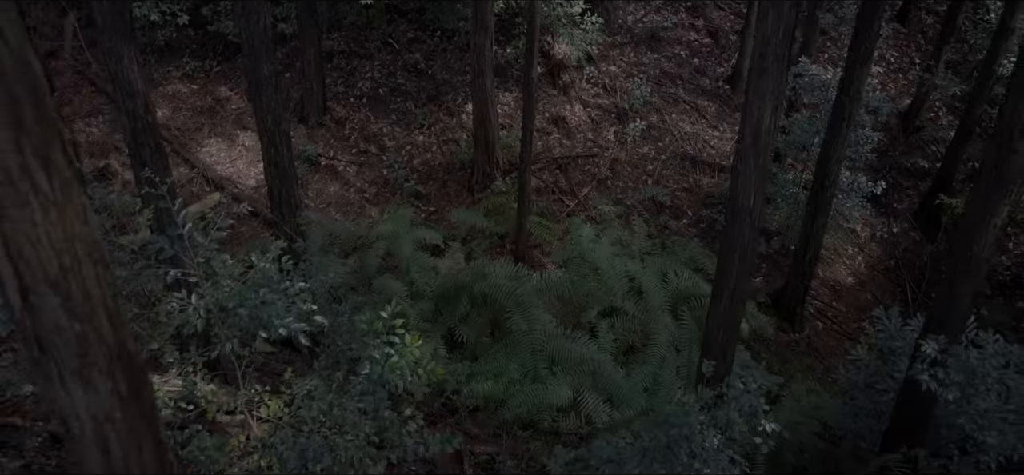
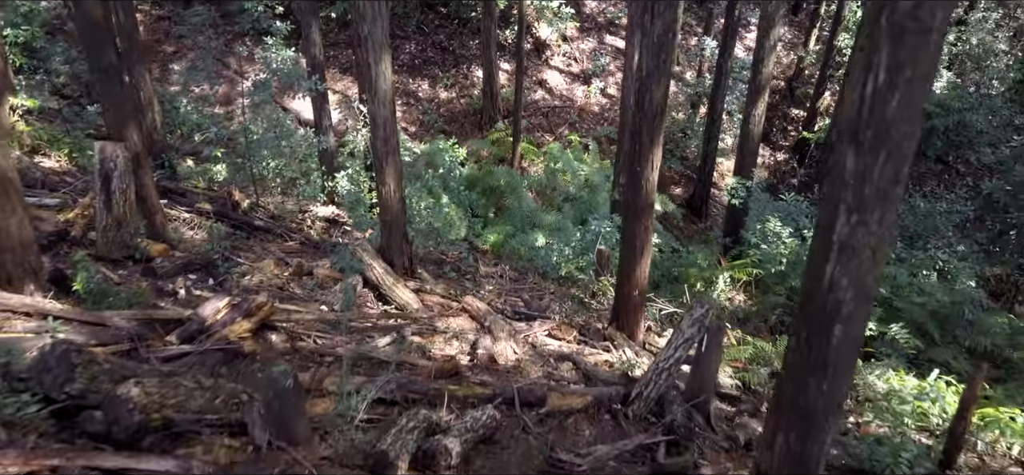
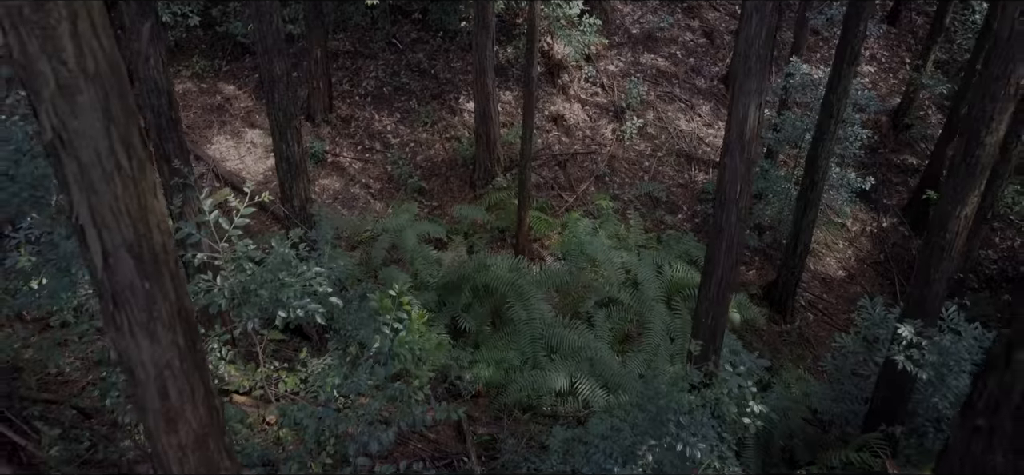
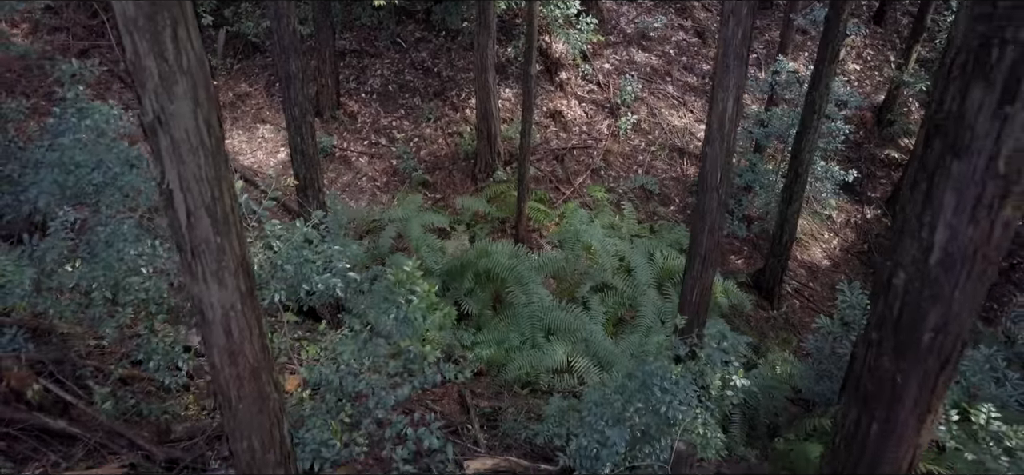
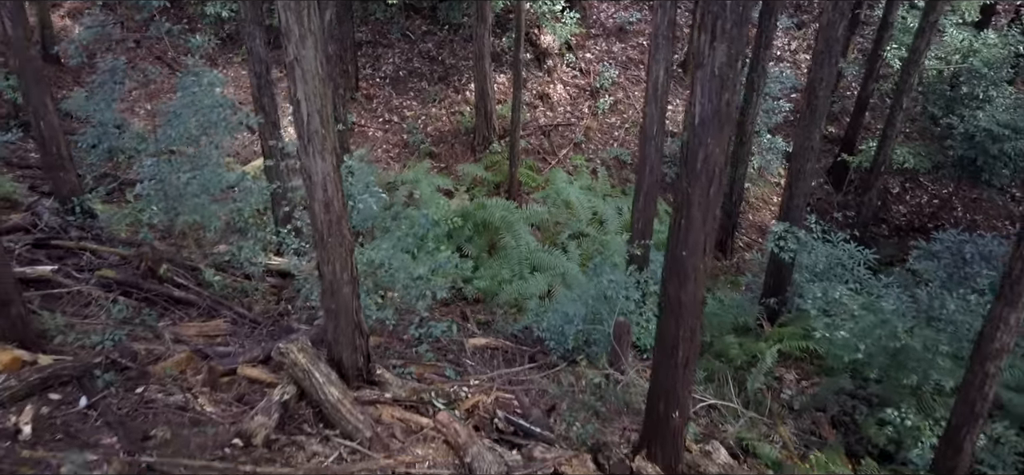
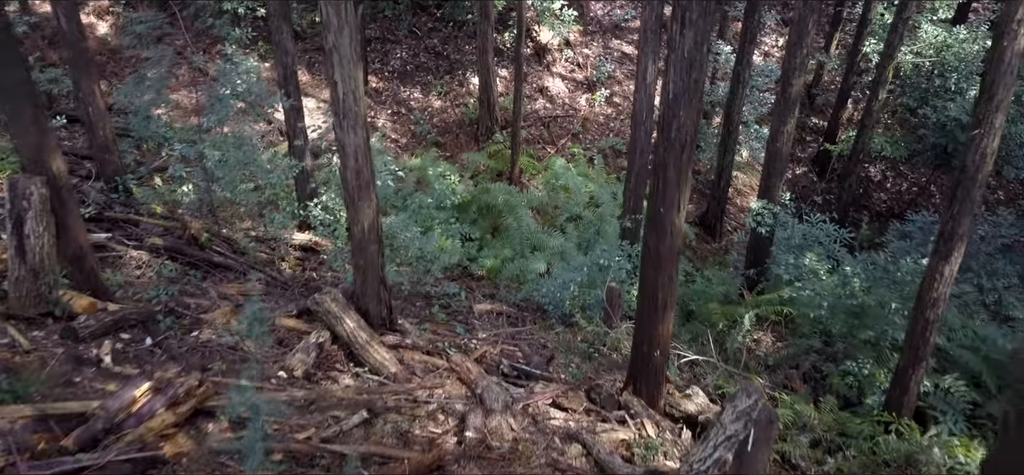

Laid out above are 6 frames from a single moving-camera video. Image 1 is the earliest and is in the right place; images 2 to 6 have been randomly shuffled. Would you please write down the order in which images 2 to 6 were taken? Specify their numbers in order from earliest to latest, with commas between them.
3, 4, 5, 6, 2
